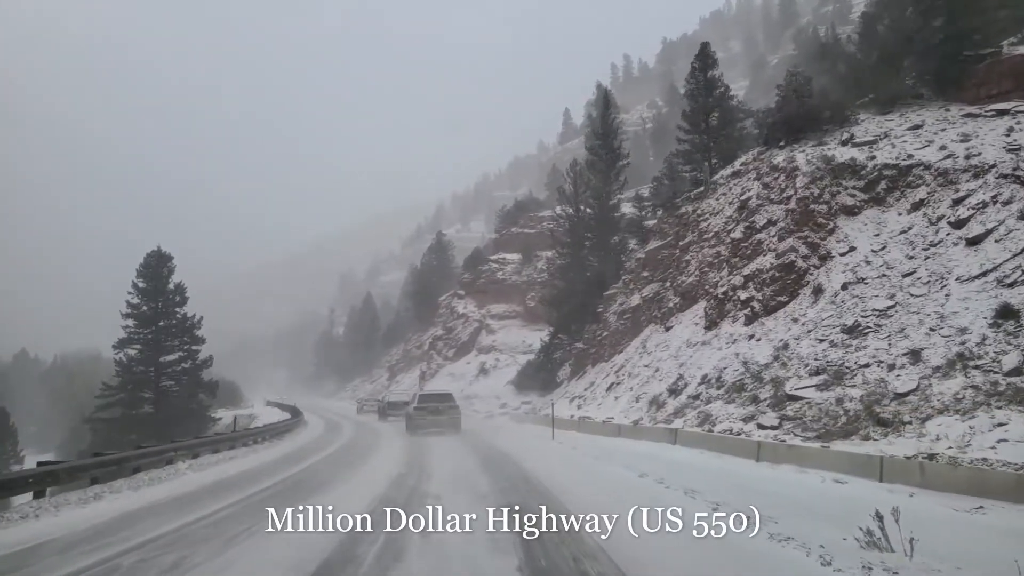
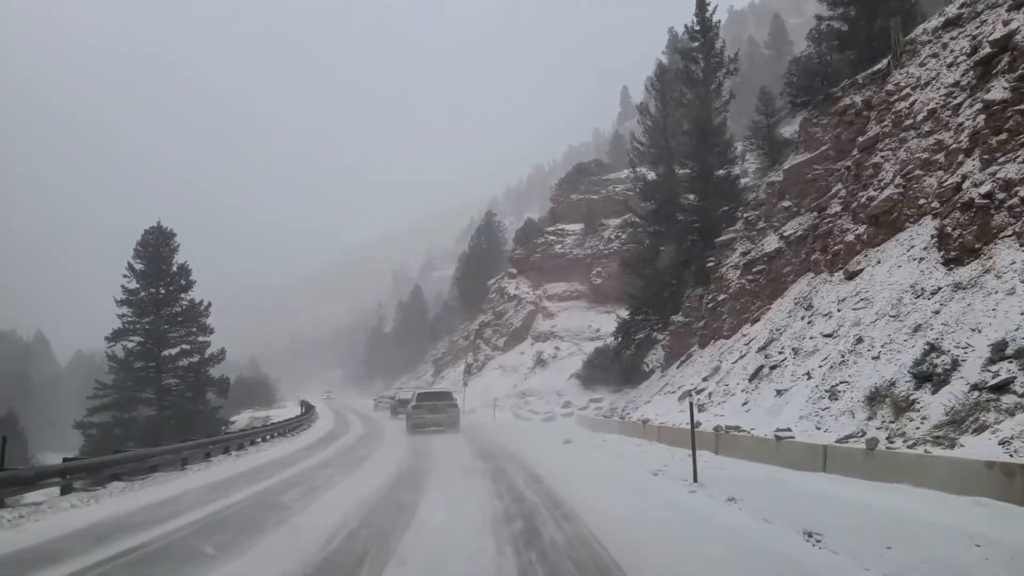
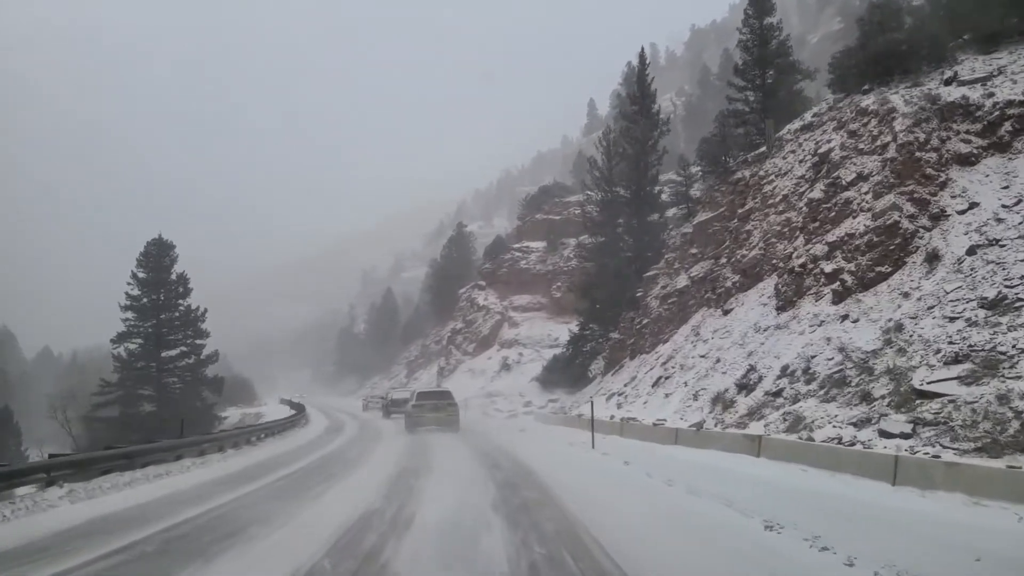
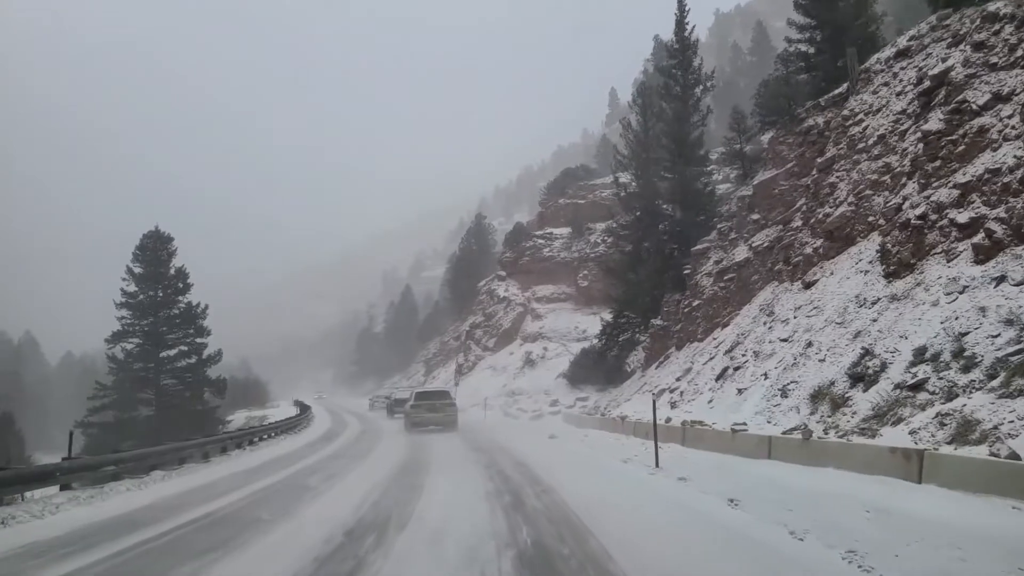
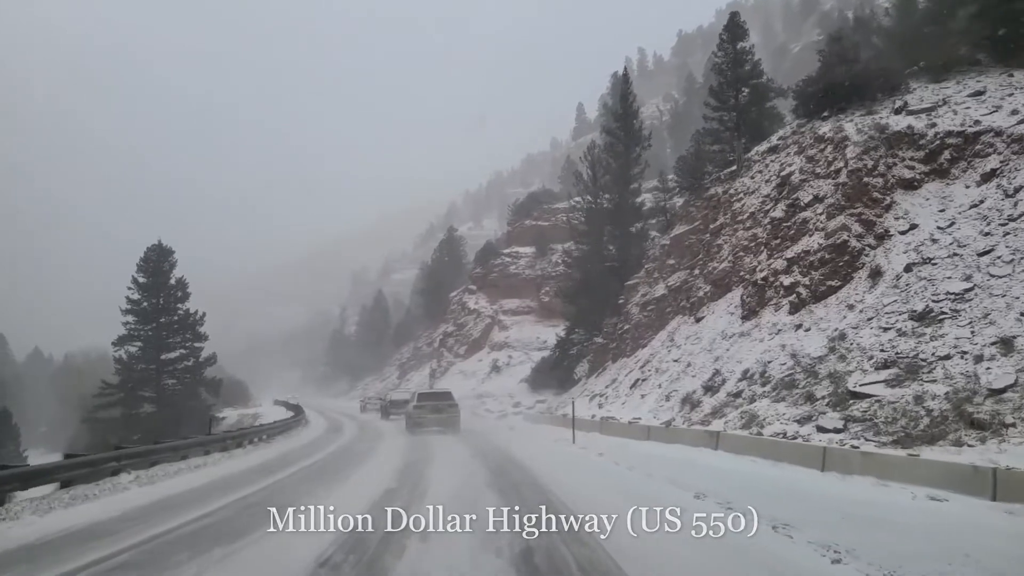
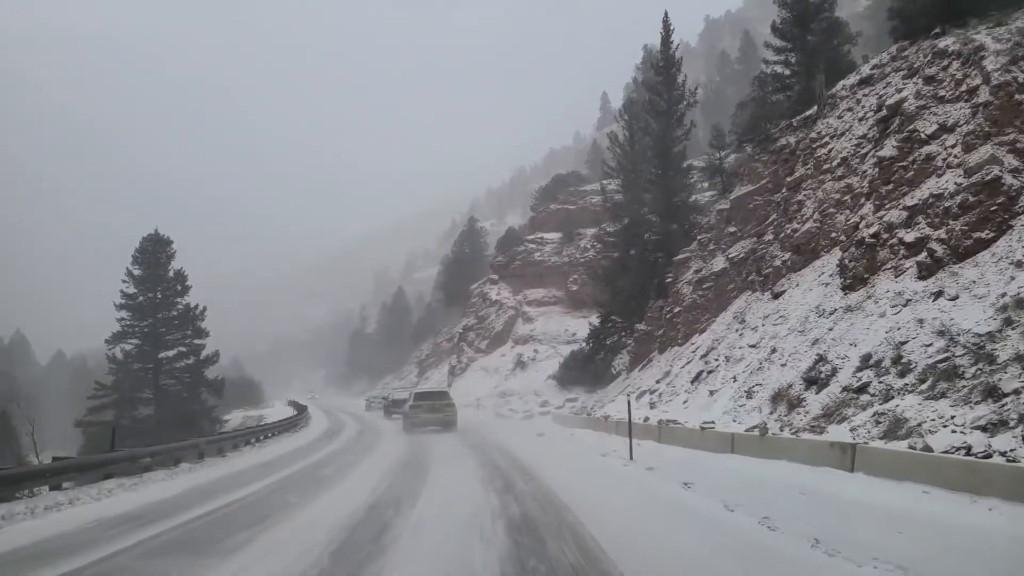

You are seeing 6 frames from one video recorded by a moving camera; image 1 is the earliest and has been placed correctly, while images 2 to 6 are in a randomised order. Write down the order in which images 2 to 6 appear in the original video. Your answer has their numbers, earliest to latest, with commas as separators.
5, 3, 6, 4, 2
